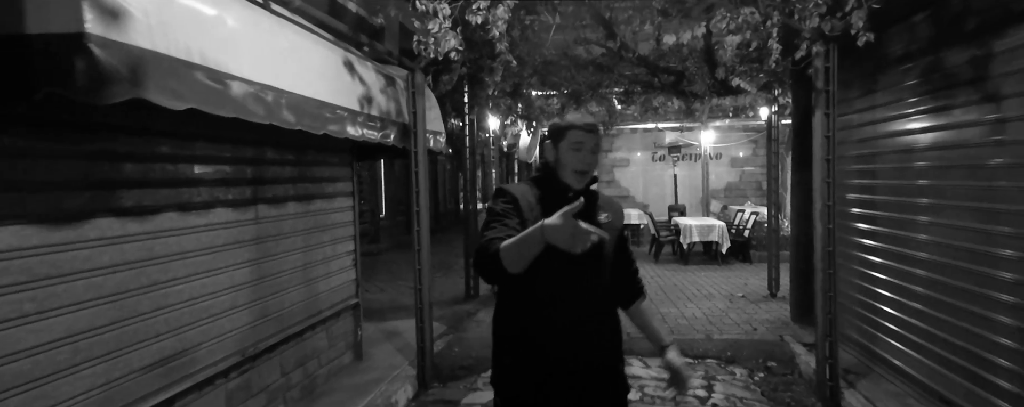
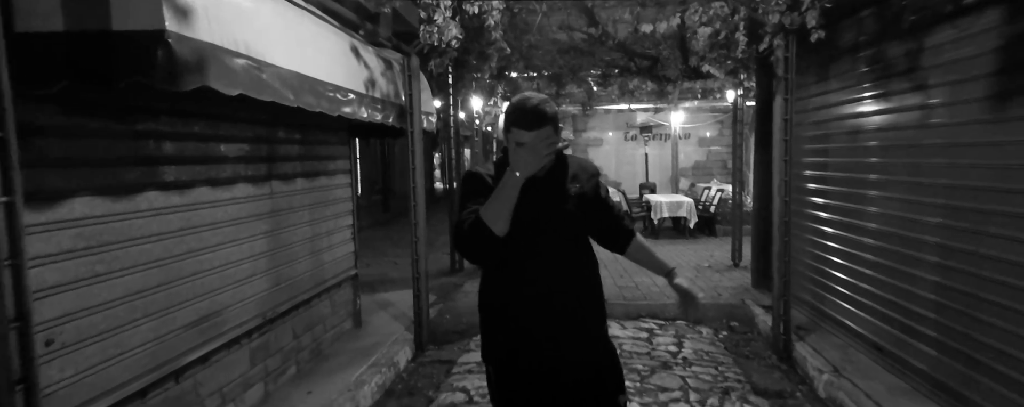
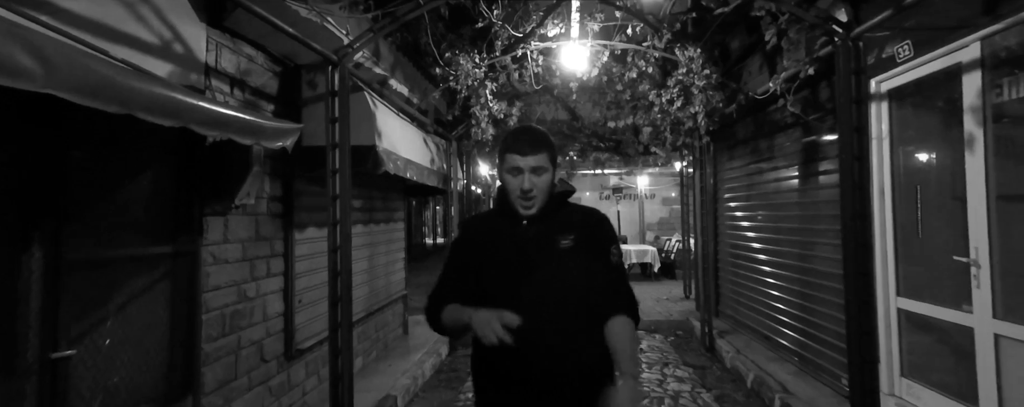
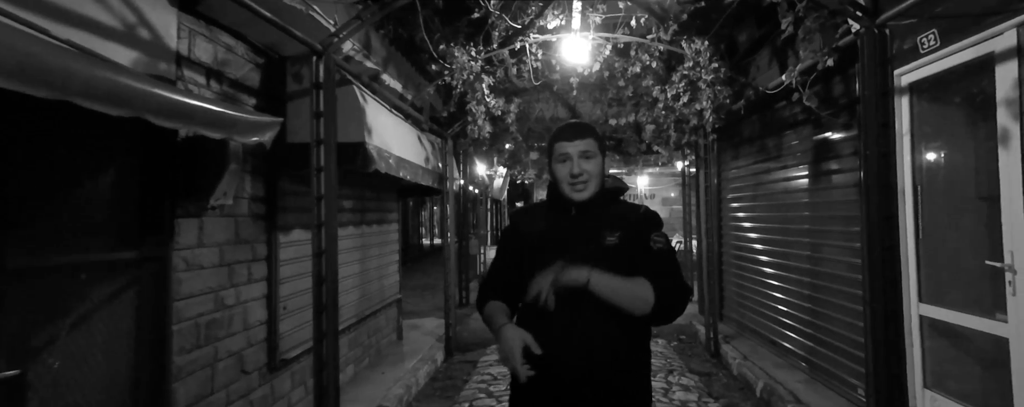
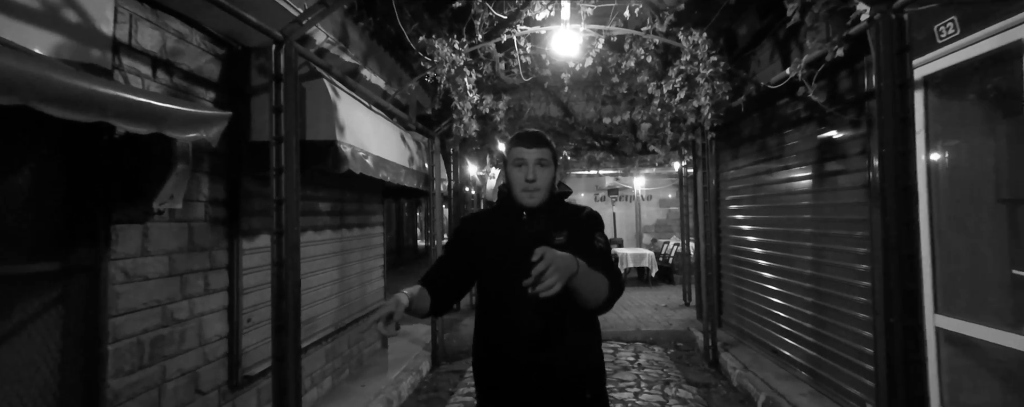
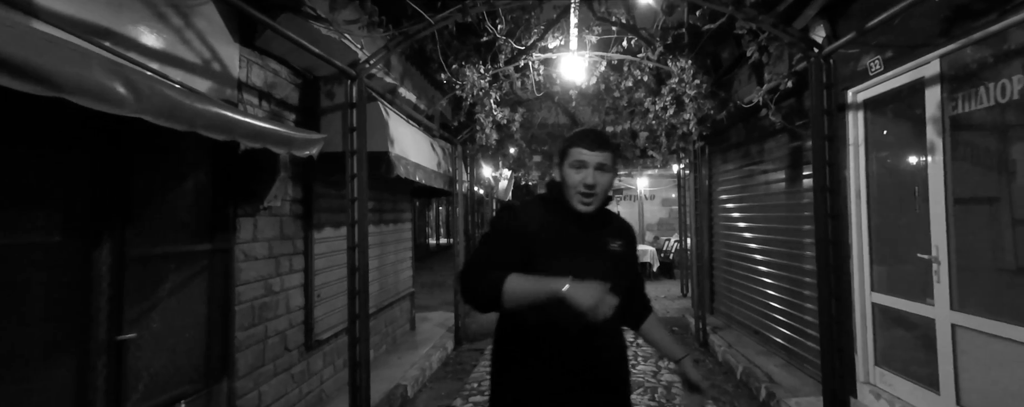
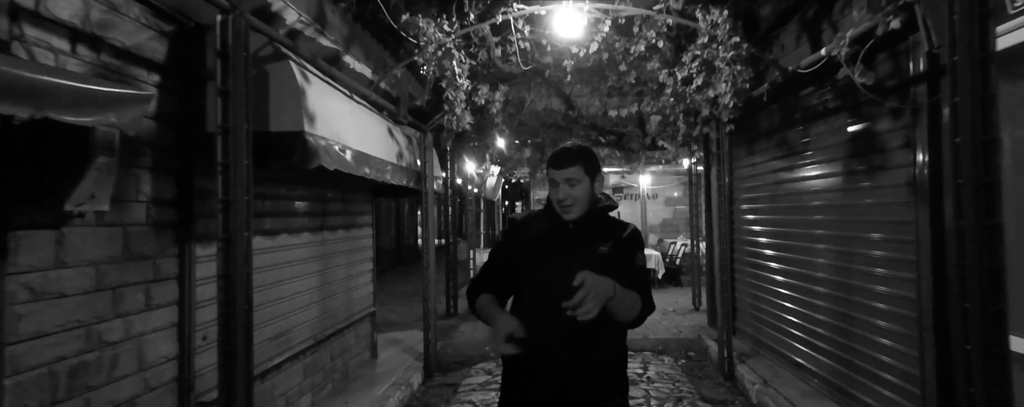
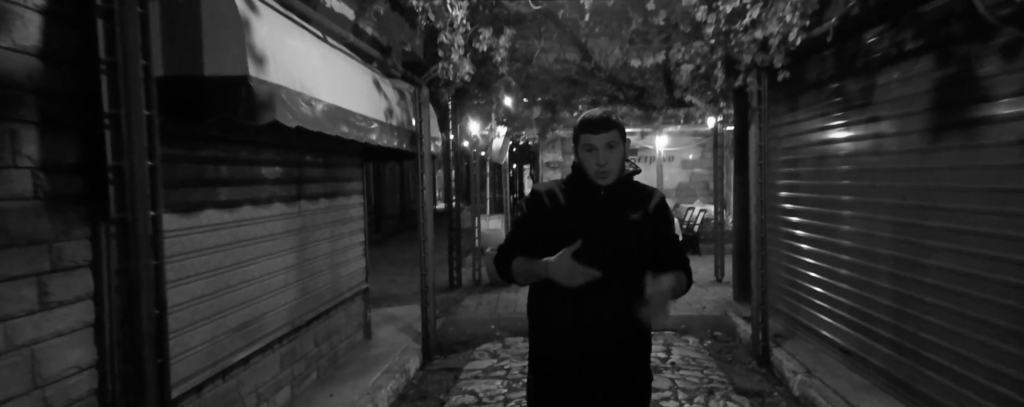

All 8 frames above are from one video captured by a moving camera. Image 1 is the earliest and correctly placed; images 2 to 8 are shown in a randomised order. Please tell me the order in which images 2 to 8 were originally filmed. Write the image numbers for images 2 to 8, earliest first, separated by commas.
2, 8, 7, 5, 4, 3, 6
